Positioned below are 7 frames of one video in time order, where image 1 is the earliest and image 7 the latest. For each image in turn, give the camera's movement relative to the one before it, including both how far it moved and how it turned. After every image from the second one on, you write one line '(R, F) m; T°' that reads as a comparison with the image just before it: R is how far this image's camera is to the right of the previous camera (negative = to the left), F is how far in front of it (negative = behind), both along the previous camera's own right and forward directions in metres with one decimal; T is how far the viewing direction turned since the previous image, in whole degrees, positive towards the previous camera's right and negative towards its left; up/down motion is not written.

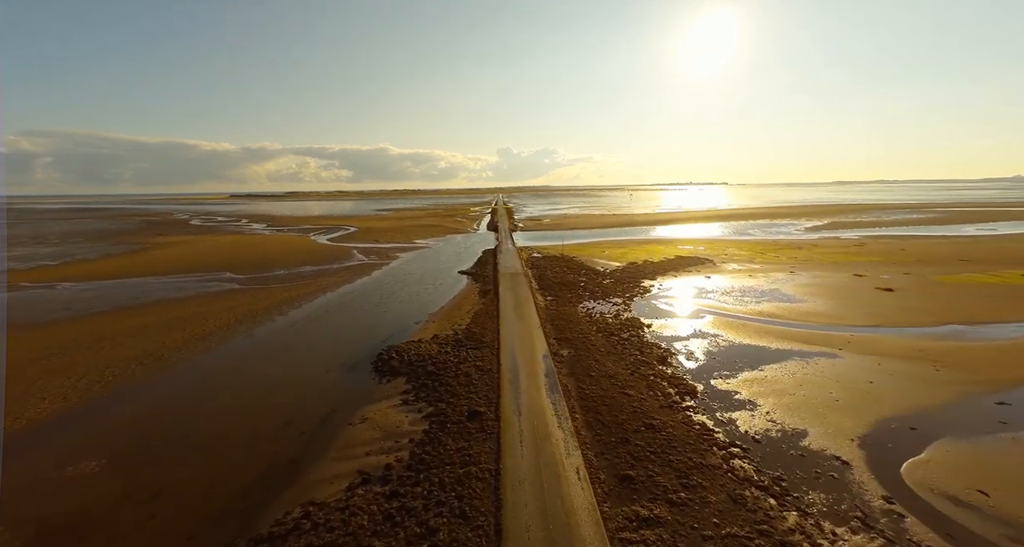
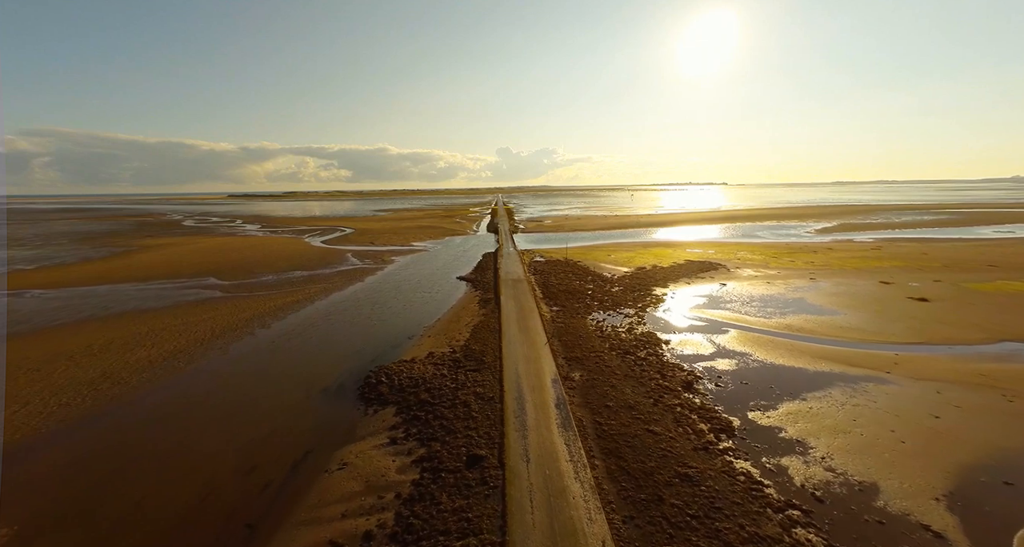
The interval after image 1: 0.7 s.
(-0.1, +1.2) m; 0°
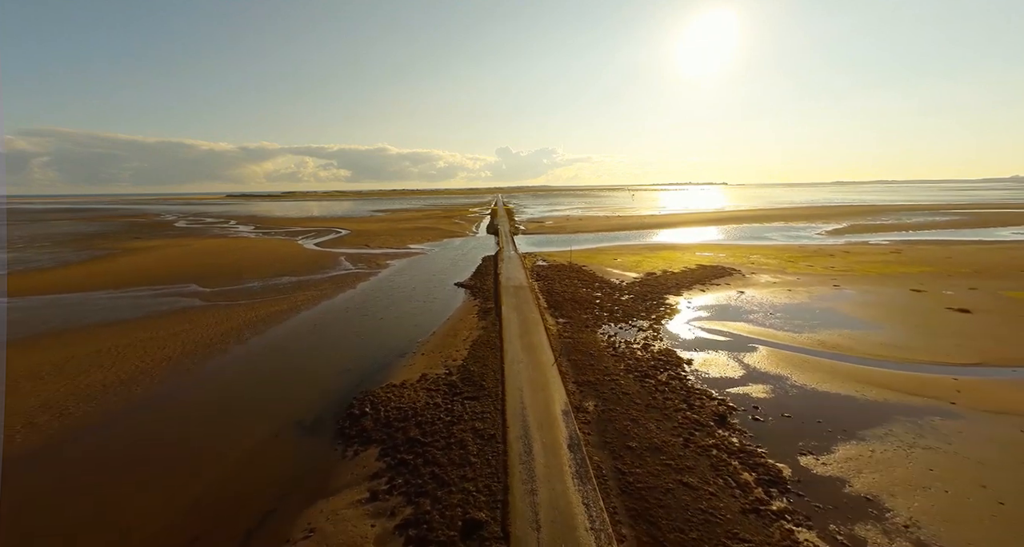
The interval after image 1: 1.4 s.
(-0.1, +1.2) m; 0°
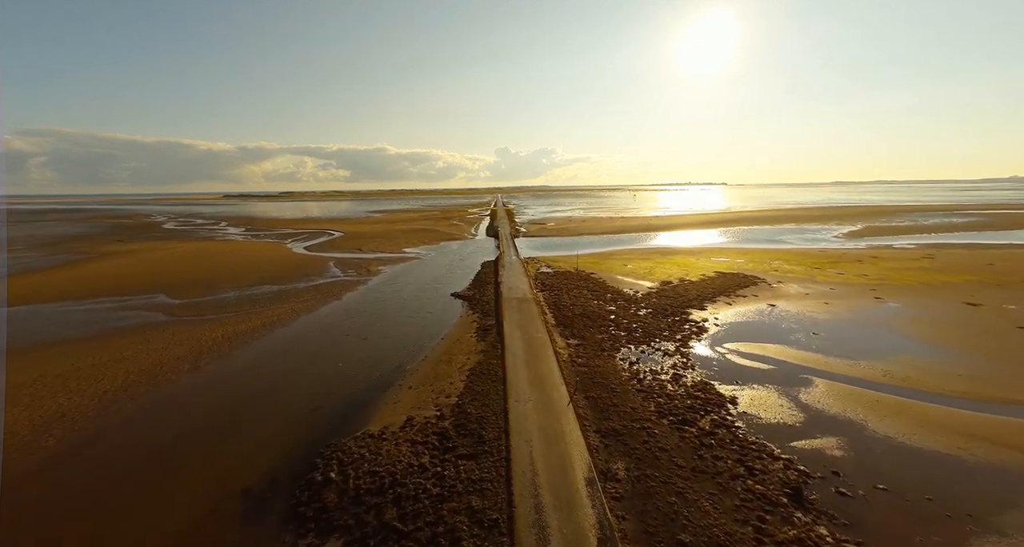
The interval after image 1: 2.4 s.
(-0.1, +1.8) m; 0°
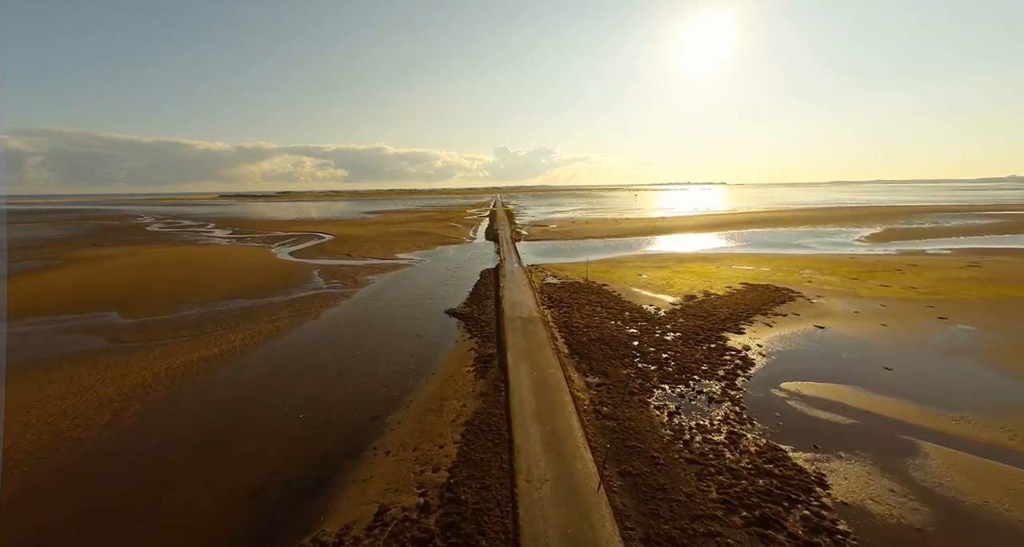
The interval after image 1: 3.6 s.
(-0.2, +2.2) m; 0°
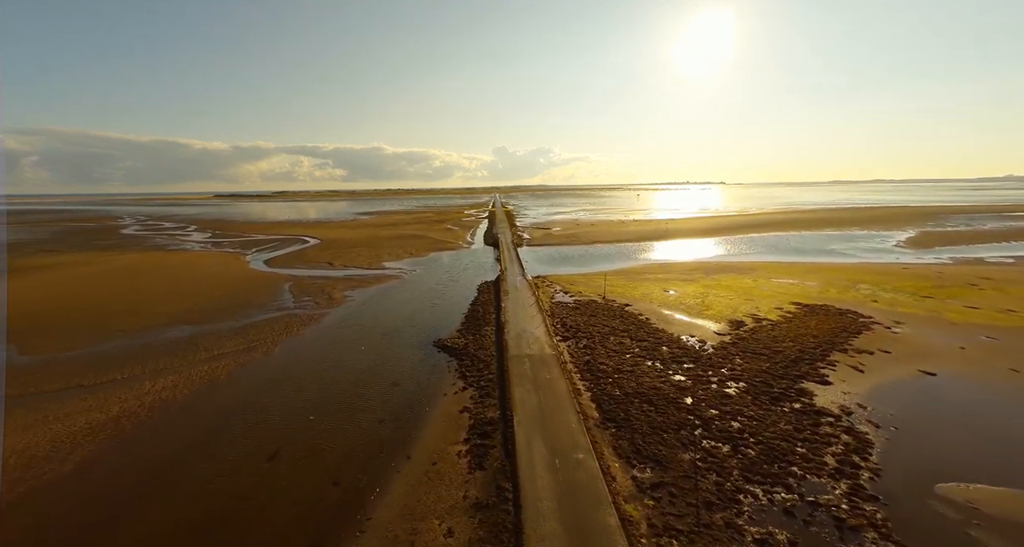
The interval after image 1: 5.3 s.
(-0.2, +3.1) m; 0°
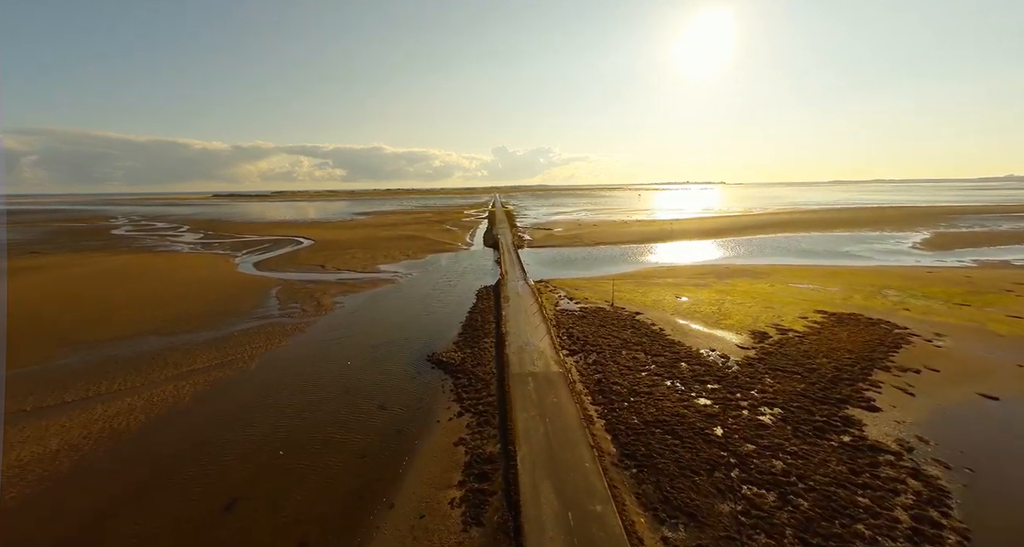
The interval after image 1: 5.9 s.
(-0.1, +1.2) m; 0°
